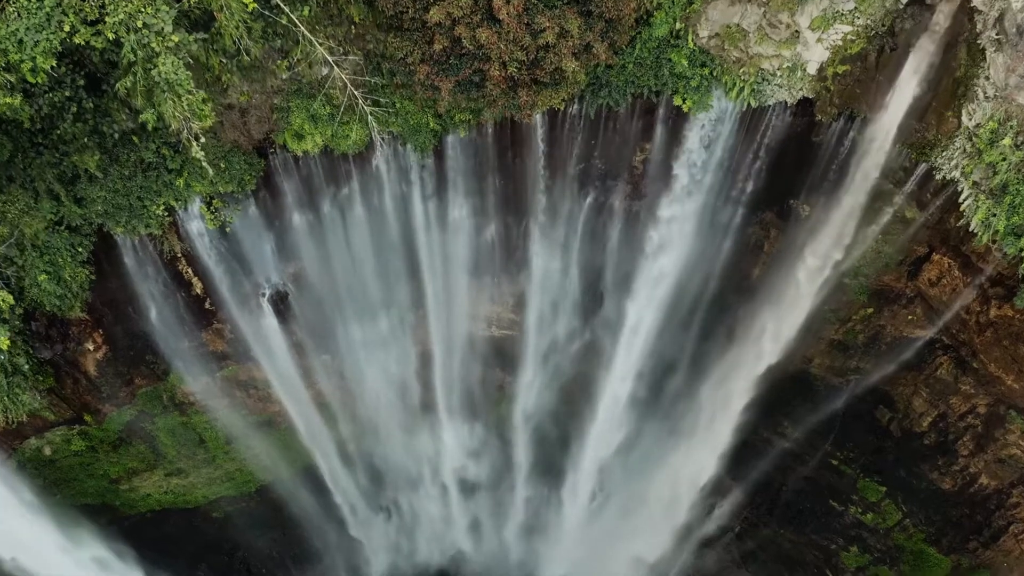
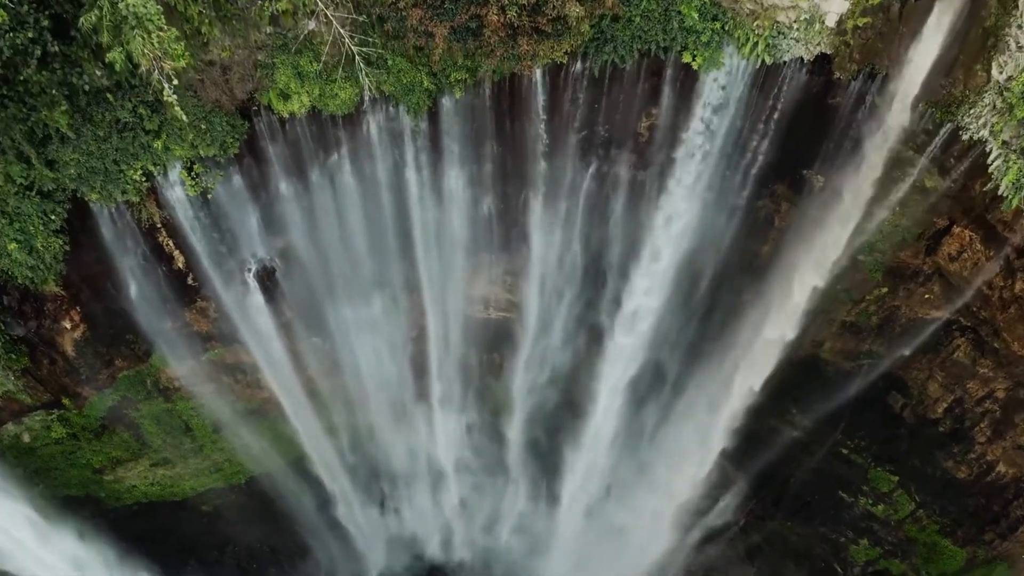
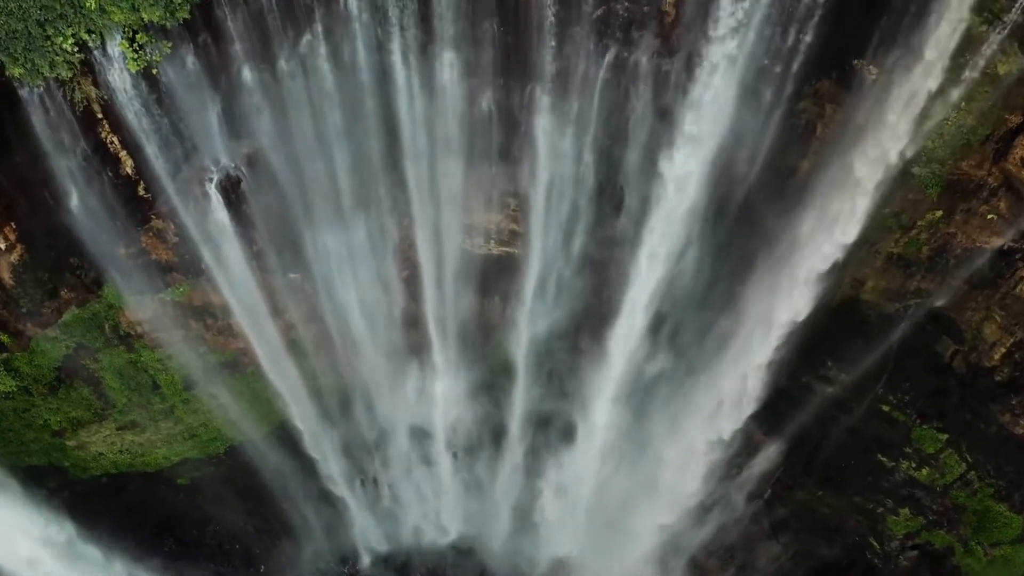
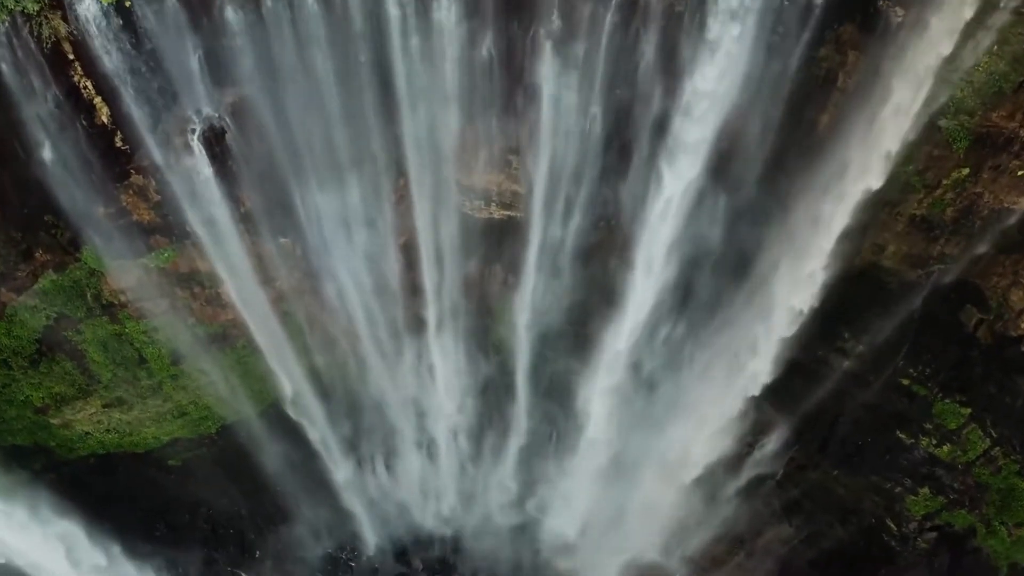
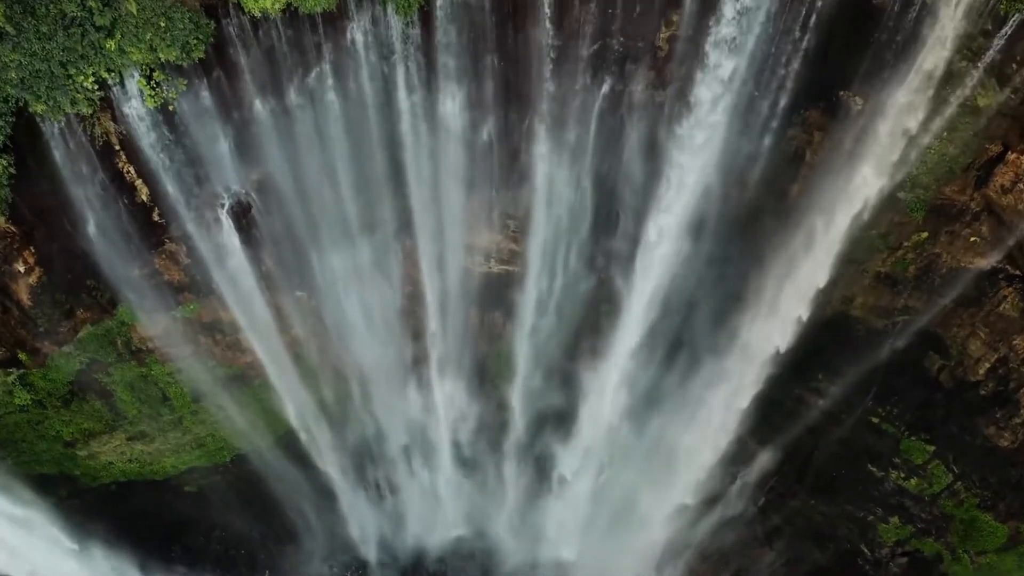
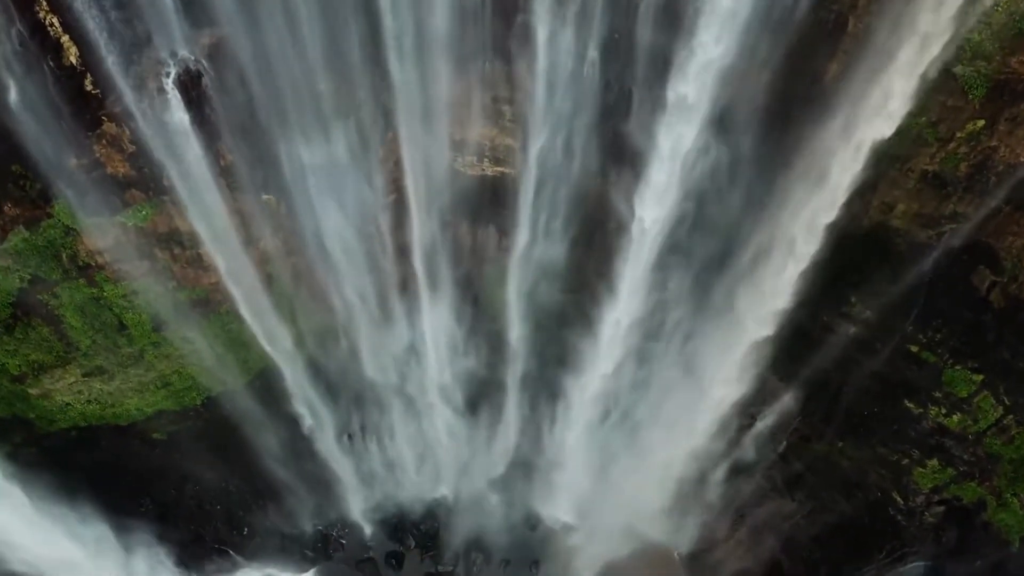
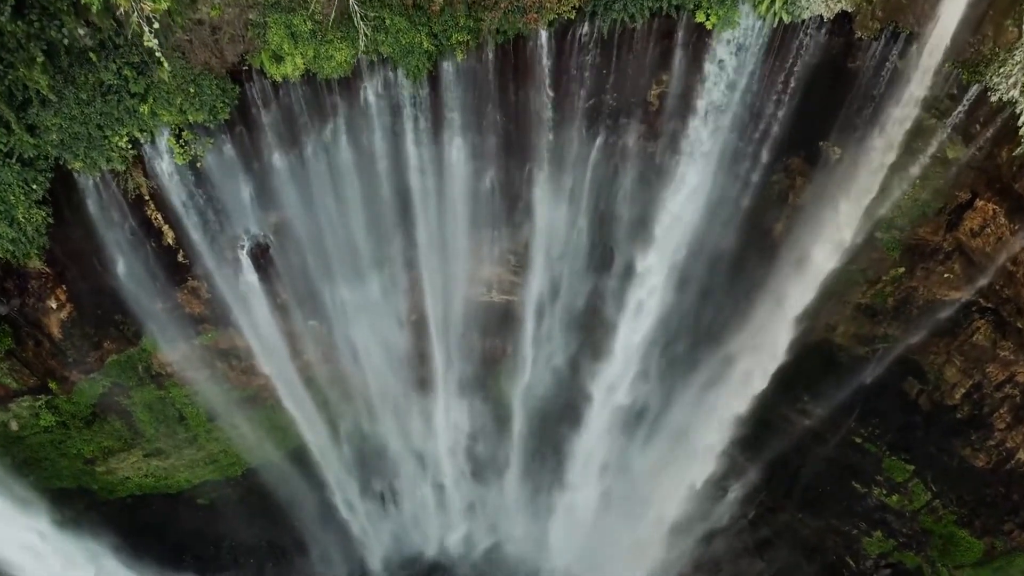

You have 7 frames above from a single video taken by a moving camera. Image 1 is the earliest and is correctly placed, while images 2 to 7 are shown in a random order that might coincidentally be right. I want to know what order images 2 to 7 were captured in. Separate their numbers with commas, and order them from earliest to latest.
2, 7, 5, 3, 4, 6
